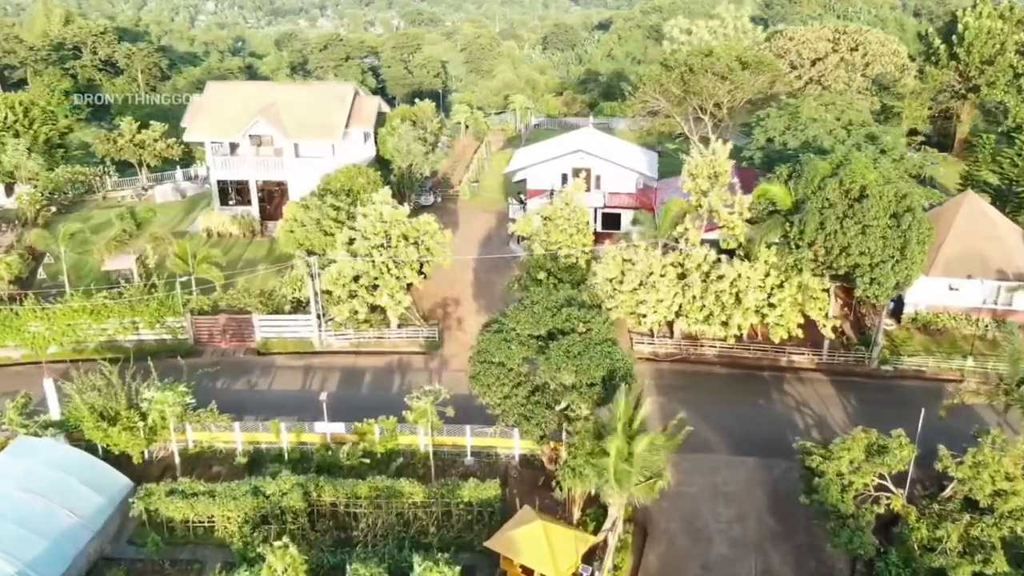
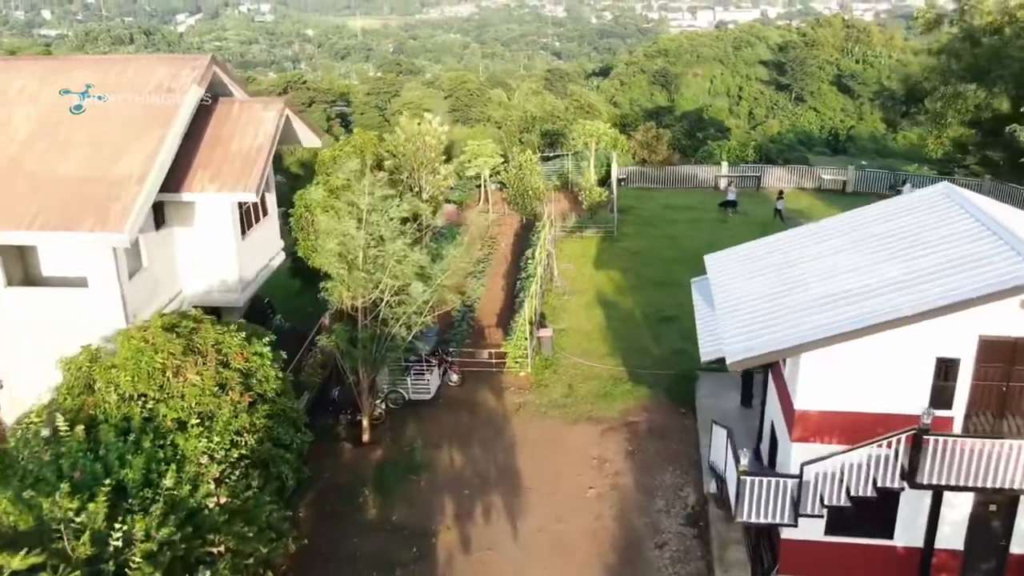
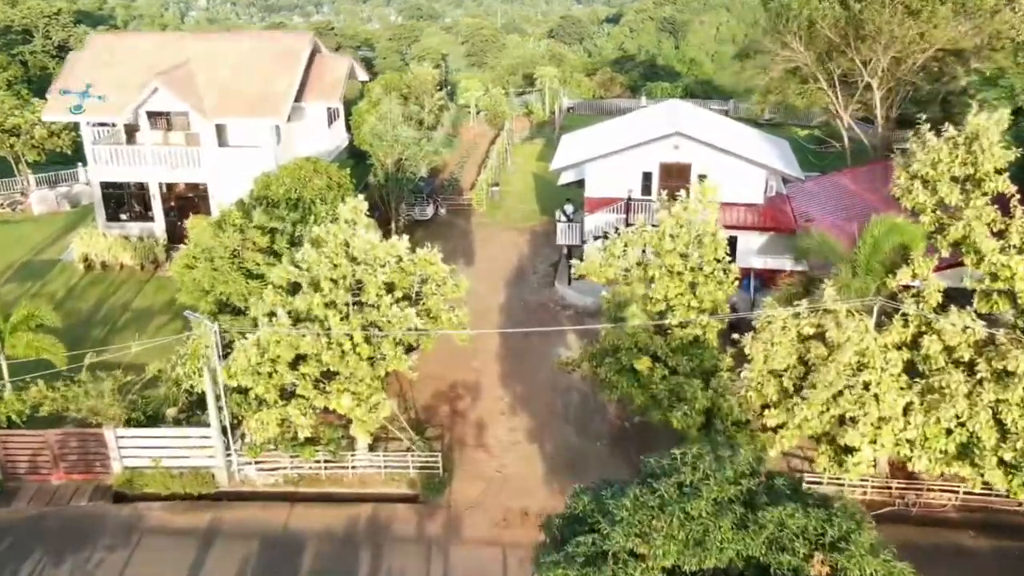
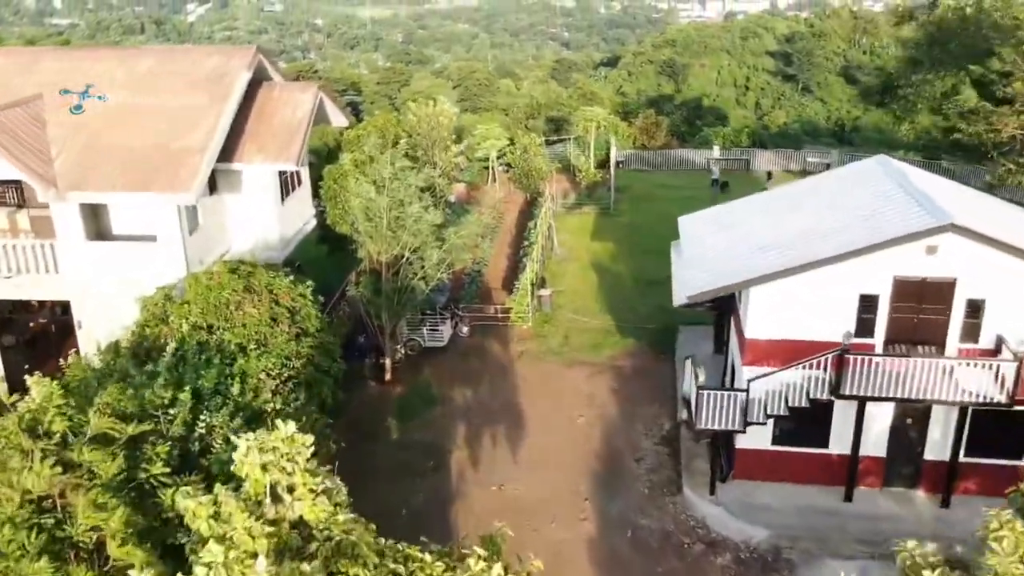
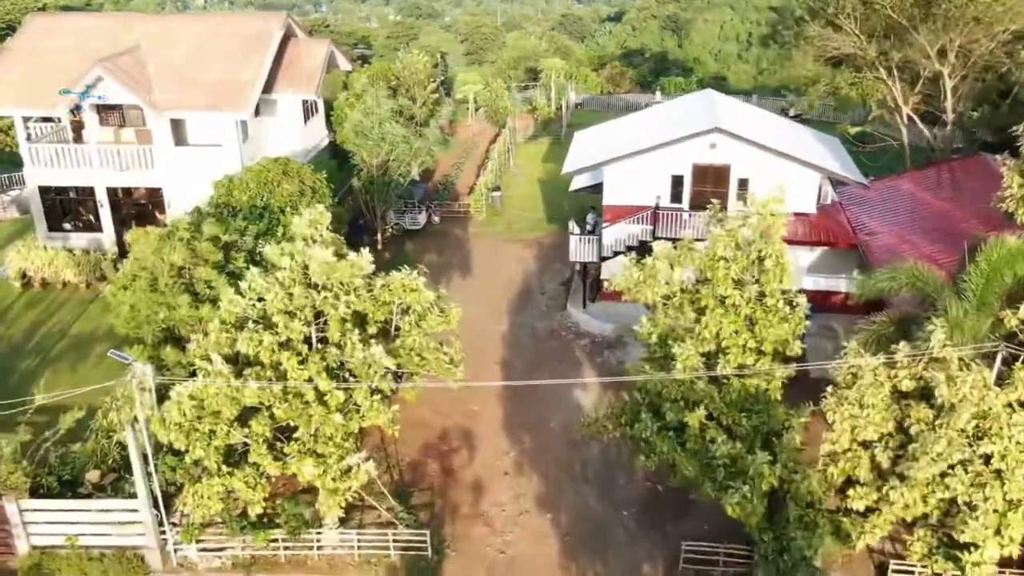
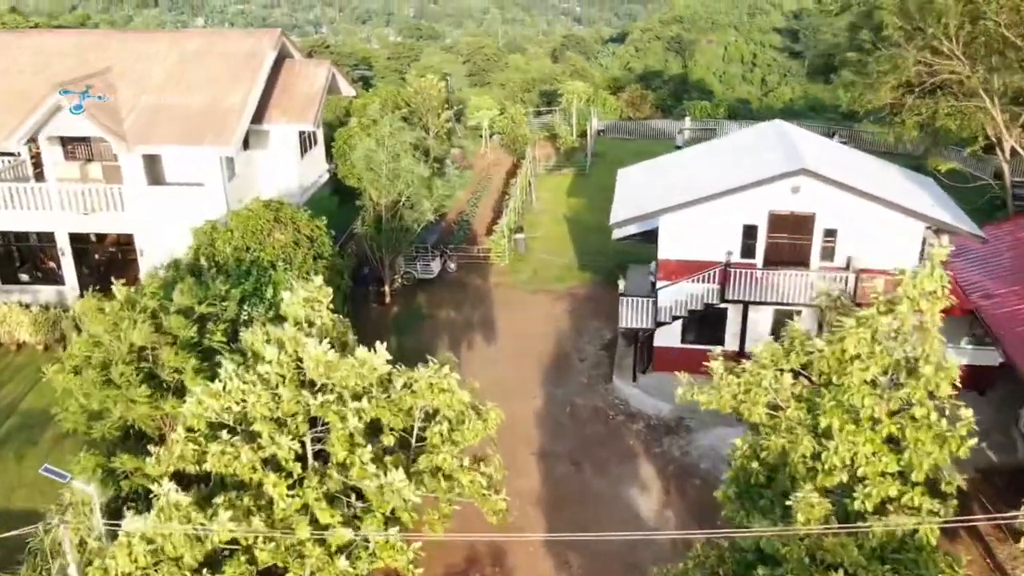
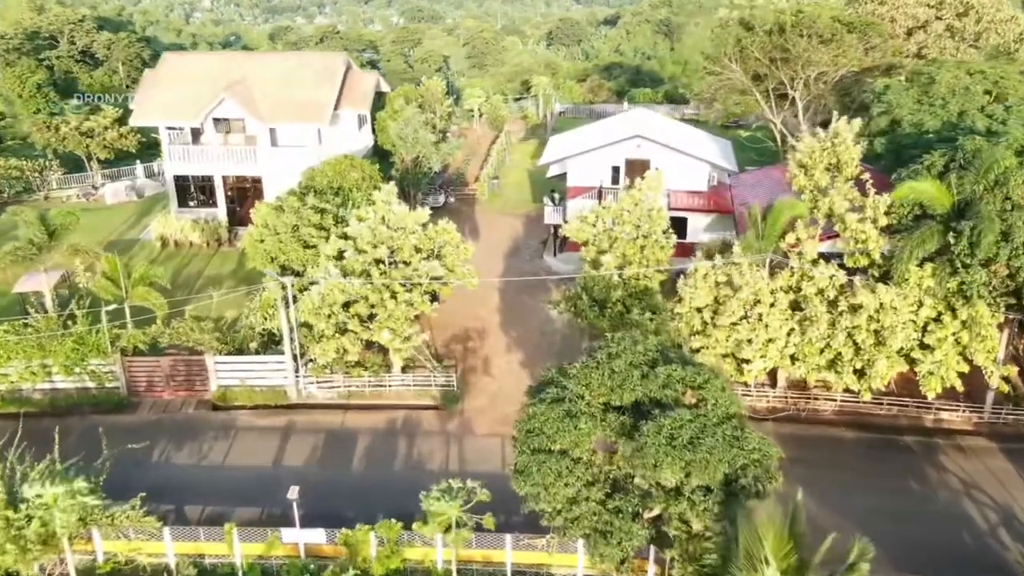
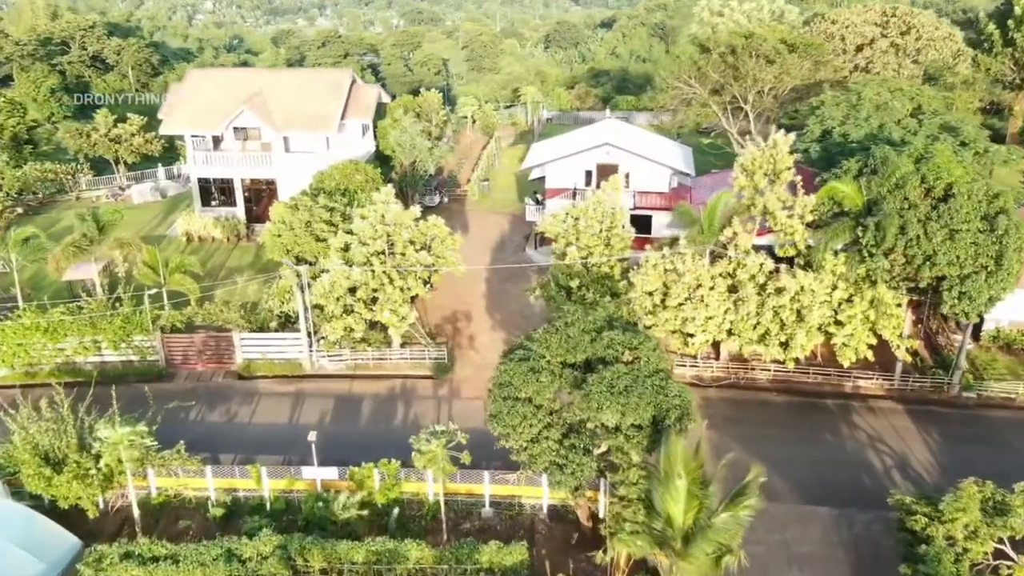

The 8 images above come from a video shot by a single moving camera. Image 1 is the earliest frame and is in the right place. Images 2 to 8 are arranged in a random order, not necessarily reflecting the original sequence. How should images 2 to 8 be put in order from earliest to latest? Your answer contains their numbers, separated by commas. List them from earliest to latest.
8, 7, 3, 5, 6, 4, 2
